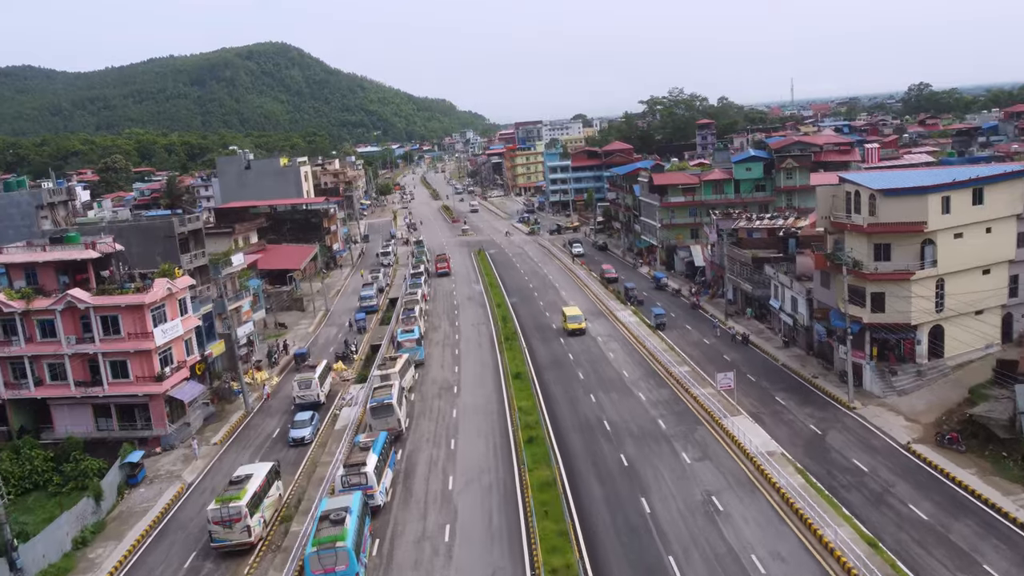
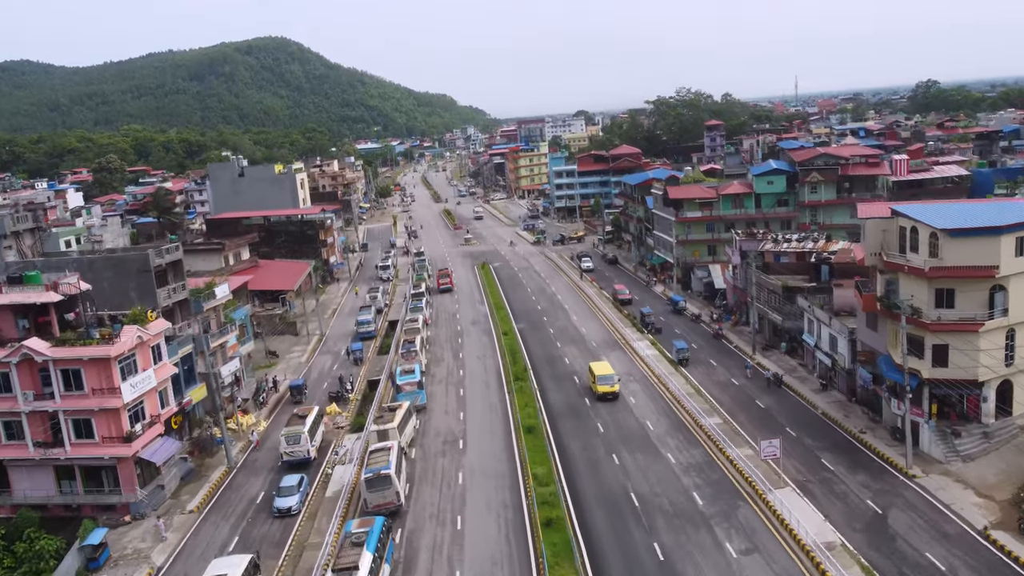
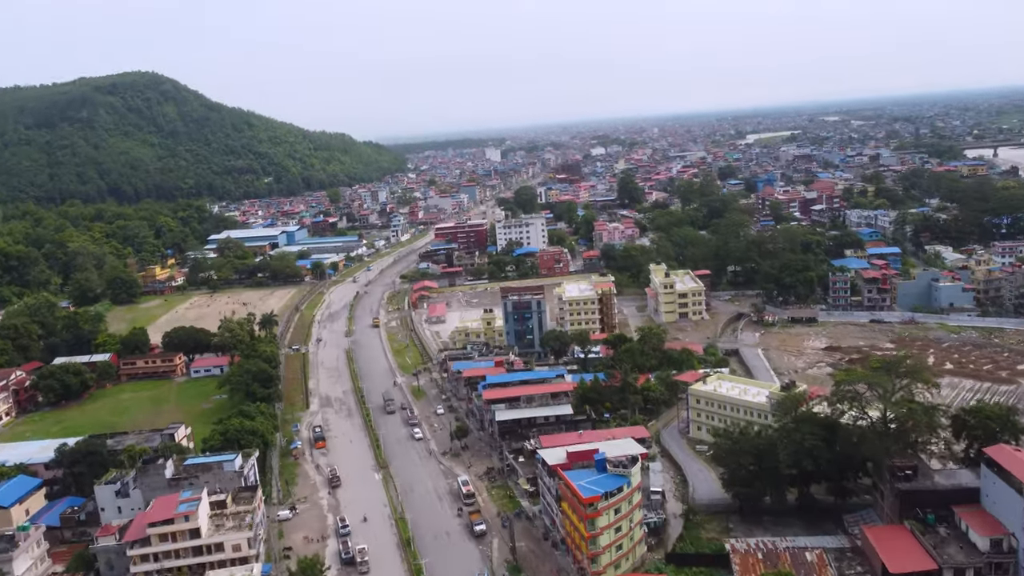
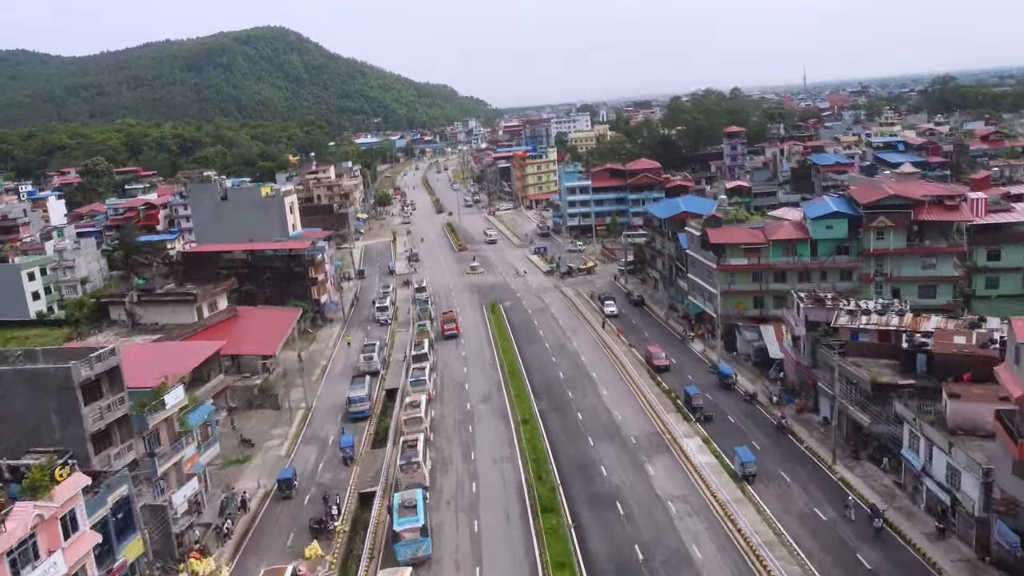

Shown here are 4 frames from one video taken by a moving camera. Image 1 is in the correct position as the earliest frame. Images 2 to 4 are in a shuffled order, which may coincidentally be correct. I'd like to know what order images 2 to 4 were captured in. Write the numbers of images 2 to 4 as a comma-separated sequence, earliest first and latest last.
2, 4, 3
